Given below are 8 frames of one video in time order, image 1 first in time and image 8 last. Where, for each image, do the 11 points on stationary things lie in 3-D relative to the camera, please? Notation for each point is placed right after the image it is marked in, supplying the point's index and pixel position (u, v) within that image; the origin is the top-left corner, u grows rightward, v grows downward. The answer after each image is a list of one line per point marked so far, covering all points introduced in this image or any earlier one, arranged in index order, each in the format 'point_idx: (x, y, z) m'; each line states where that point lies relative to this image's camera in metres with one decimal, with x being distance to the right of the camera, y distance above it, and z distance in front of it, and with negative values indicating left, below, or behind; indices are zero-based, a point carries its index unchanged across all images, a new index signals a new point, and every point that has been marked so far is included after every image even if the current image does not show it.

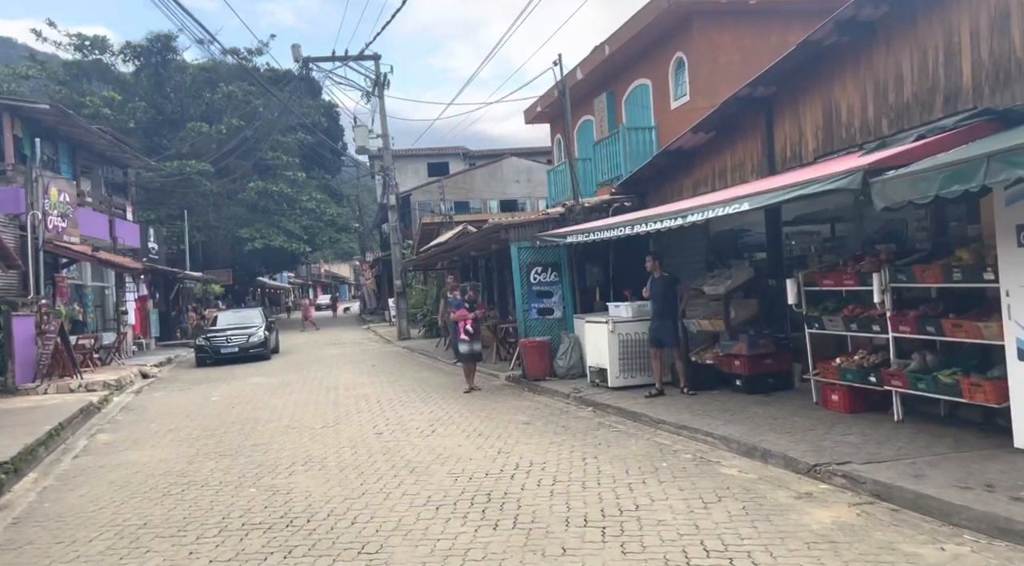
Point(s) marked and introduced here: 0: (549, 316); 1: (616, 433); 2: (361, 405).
0: (+0.6, -0.5, +14.0) m
1: (+1.0, -1.5, +8.7) m
2: (-2.2, -1.8, +12.8) m
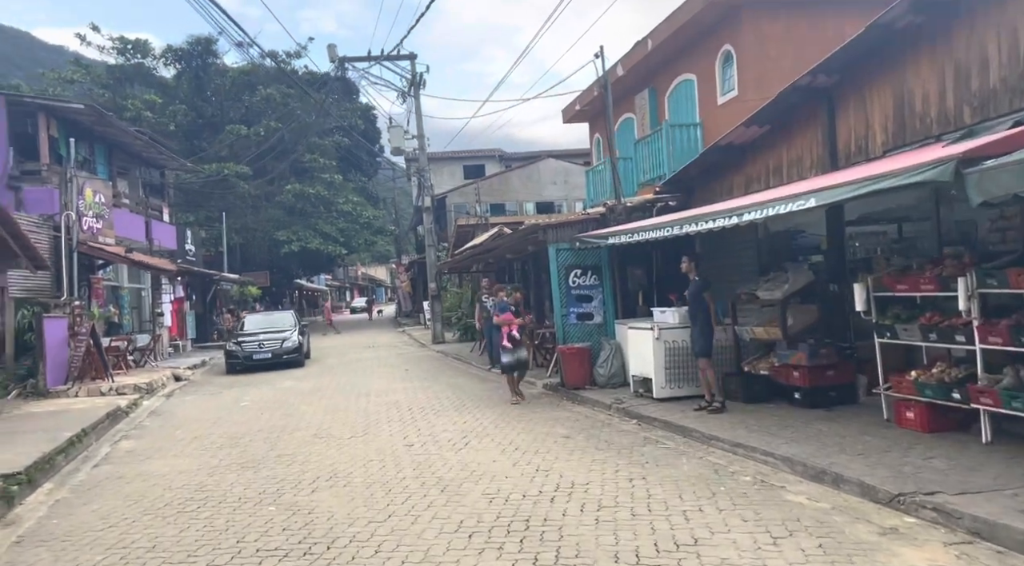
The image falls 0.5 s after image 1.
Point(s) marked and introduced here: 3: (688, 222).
0: (+1.2, -0.6, +13.4) m
1: (+1.4, -1.5, +8.0) m
2: (-1.7, -1.9, +12.3) m
3: (+2.0, +0.7, +10.1) m
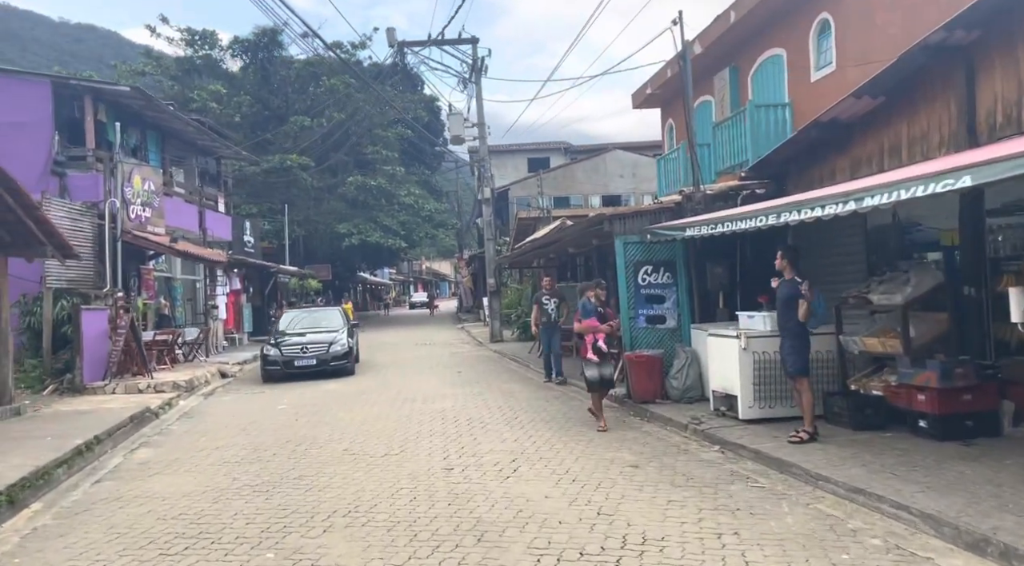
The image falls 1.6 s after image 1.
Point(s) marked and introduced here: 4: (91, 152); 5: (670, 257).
0: (+2.0, -0.6, +11.8) m
1: (+1.8, -1.6, +6.4) m
2: (-0.9, -1.8, +11.0) m
3: (+2.6, +0.7, +8.5) m
4: (-8.7, +2.7, +18.0) m
5: (+2.1, +0.3, +11.8) m
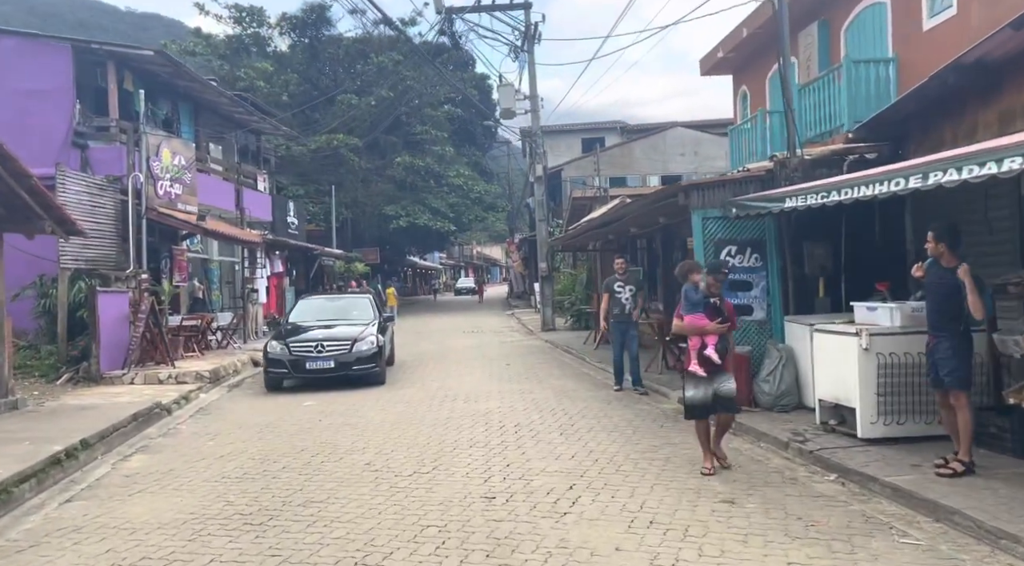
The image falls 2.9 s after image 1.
0: (+2.7, -0.4, +10.0) m
1: (+2.2, -1.4, +4.6) m
2: (-0.3, -1.6, +9.3) m
3: (+3.1, +0.8, +6.6) m
4: (-7.6, +3.1, +16.7) m
5: (+2.8, +0.5, +9.9) m
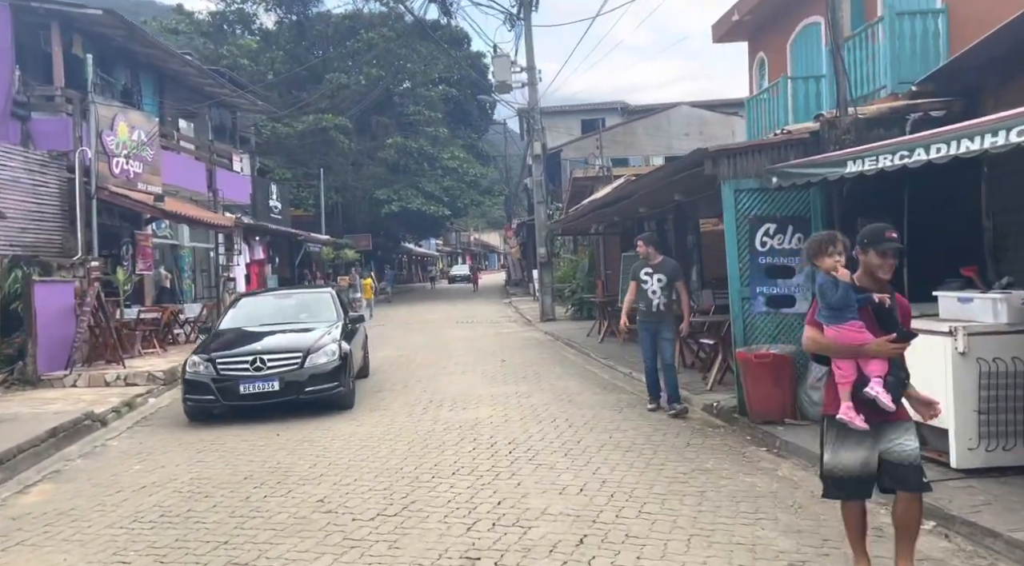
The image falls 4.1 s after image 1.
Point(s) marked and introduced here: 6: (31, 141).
0: (+2.6, -0.2, +8.3) m
1: (+2.1, -1.4, +2.9) m
2: (-0.4, -1.5, +7.6) m
3: (+3.0, +0.9, +4.8) m
4: (-7.7, +3.3, +14.9) m
5: (+2.7, +0.7, +8.2) m
6: (-8.1, +2.4, +14.7) m
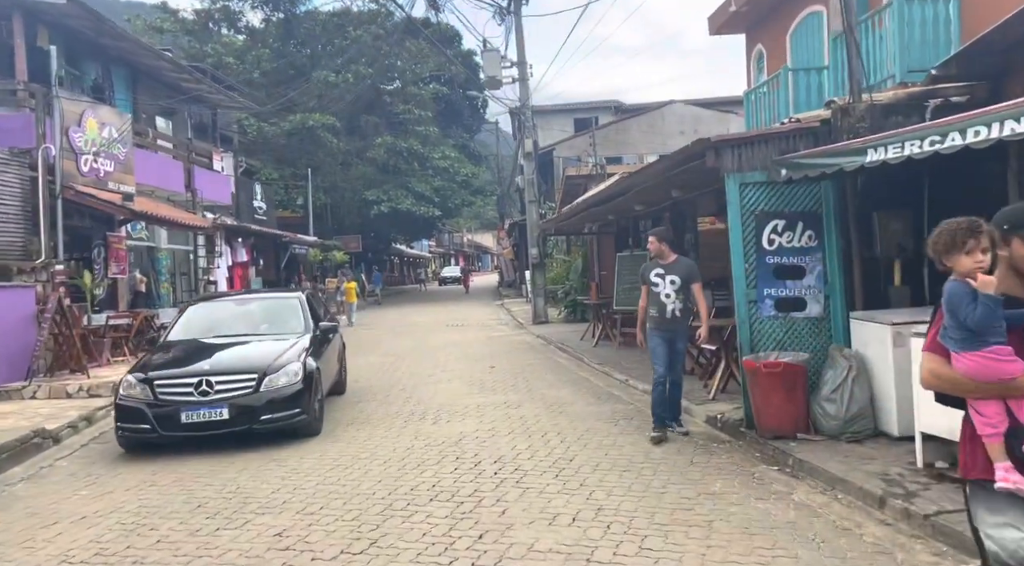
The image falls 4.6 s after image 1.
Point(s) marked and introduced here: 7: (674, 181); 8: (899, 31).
0: (+2.5, -0.3, +7.6) m
1: (+2.0, -1.4, +2.2) m
2: (-0.5, -1.5, +6.9) m
3: (+2.9, +0.9, +4.1) m
4: (-7.9, +3.2, +14.1) m
5: (+2.6, +0.7, +7.5) m
6: (-8.3, +2.3, +13.9) m
7: (+2.0, +1.3, +10.6) m
8: (+4.7, +3.0, +10.4) m
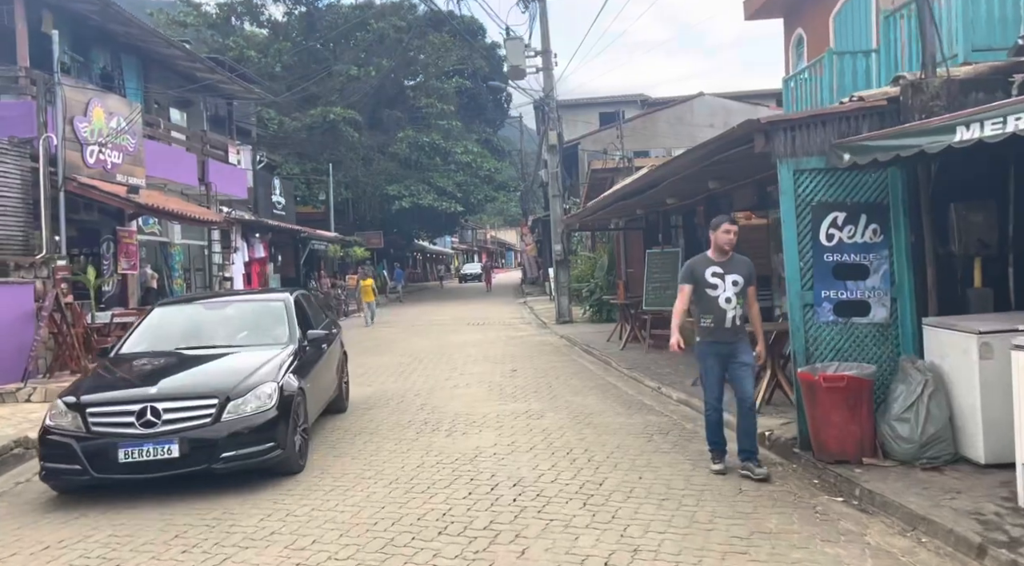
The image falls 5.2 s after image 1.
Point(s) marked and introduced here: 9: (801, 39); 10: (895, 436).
0: (+2.6, -0.3, +6.6) m
1: (+2.0, -1.4, +1.3) m
2: (-0.4, -1.5, +6.1) m
3: (+3.0, +0.9, +3.2) m
4: (-7.6, +3.3, +13.5) m
5: (+2.8, +0.7, +6.6) m
6: (-7.9, +2.4, +13.3) m
7: (+2.3, +1.3, +9.7) m
8: (+4.9, +3.0, +9.4) m
9: (+5.5, +4.6, +16.5) m
10: (+2.6, -1.1, +6.0) m
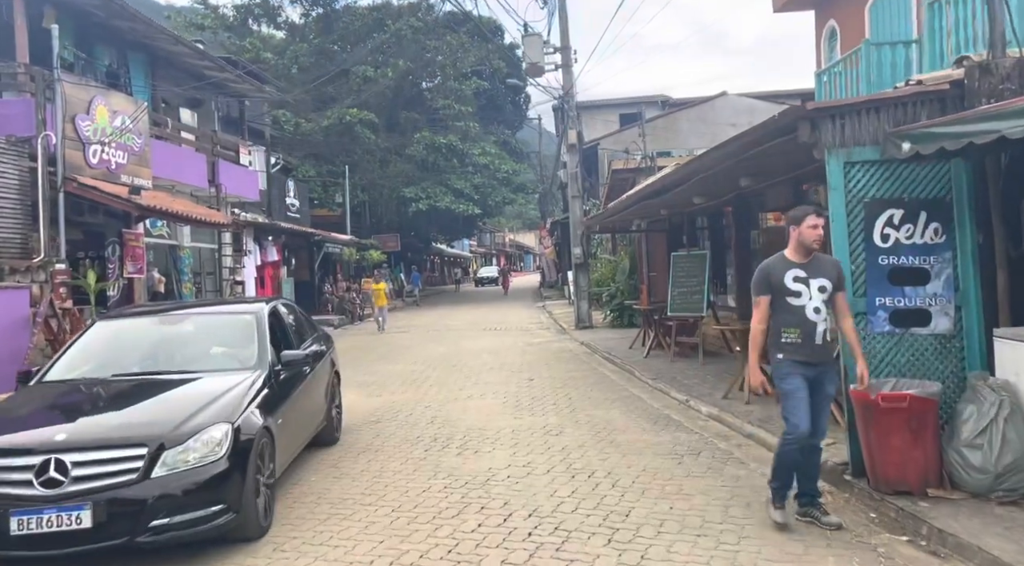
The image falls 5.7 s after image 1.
0: (+2.7, -0.3, +5.9) m
1: (+2.0, -1.4, +0.6) m
2: (-0.3, -1.5, +5.4) m
3: (+3.1, +0.9, +2.5) m
4: (-7.3, +3.2, +13.0) m
5: (+2.9, +0.6, +5.8) m
6: (-7.7, +2.3, +12.8) m
7: (+2.4, +1.2, +9.0) m
8: (+5.1, +3.0, +8.6) m
9: (+5.8, +4.6, +15.7) m
10: (+2.7, -1.1, +5.2) m
